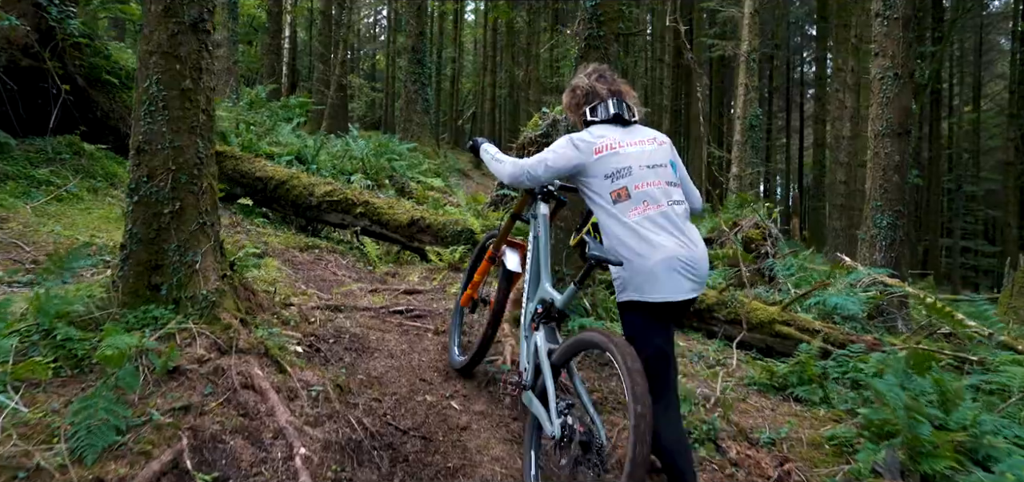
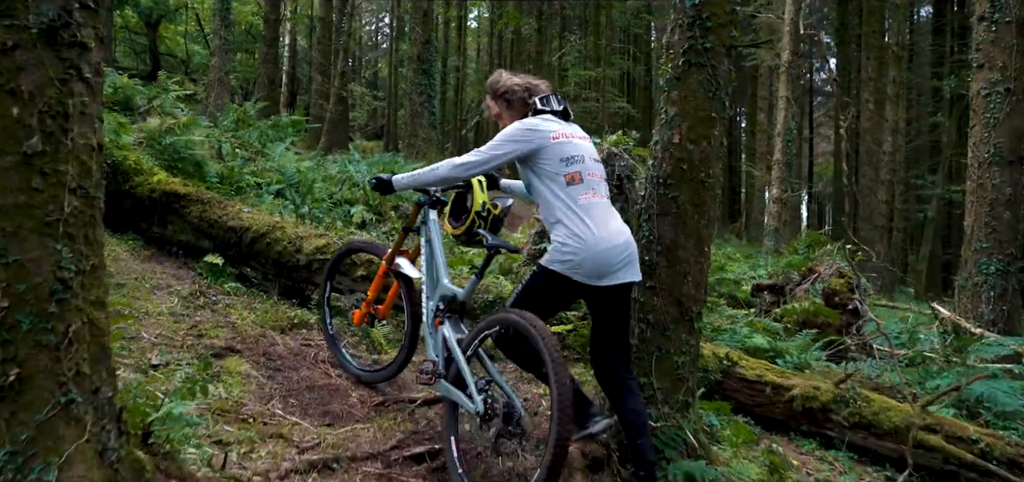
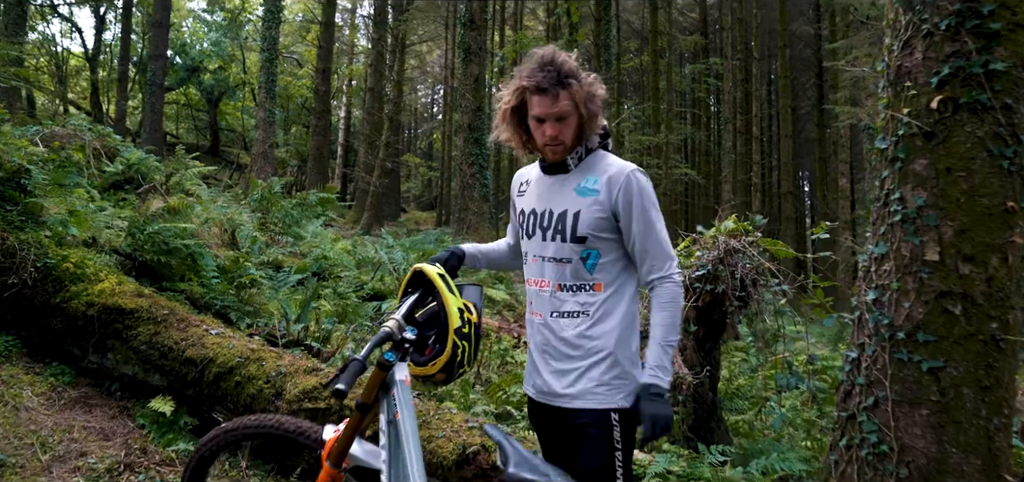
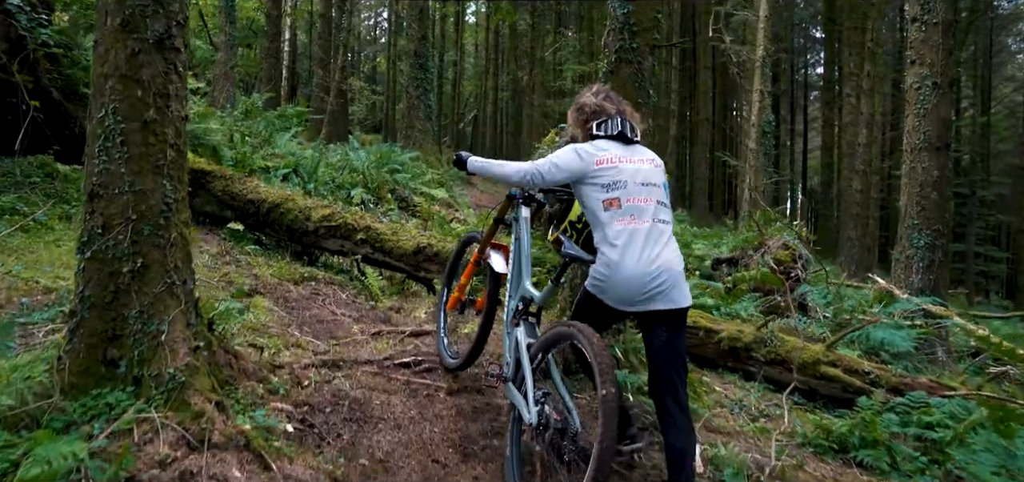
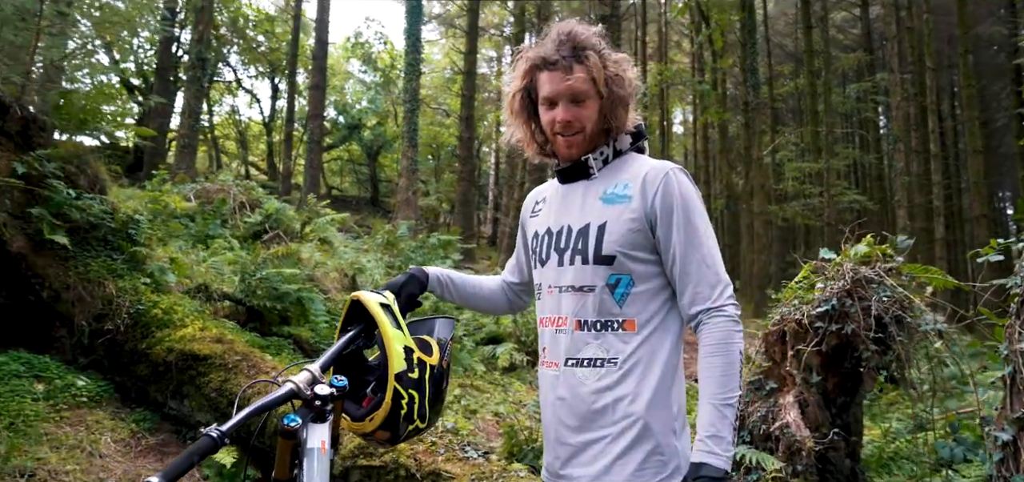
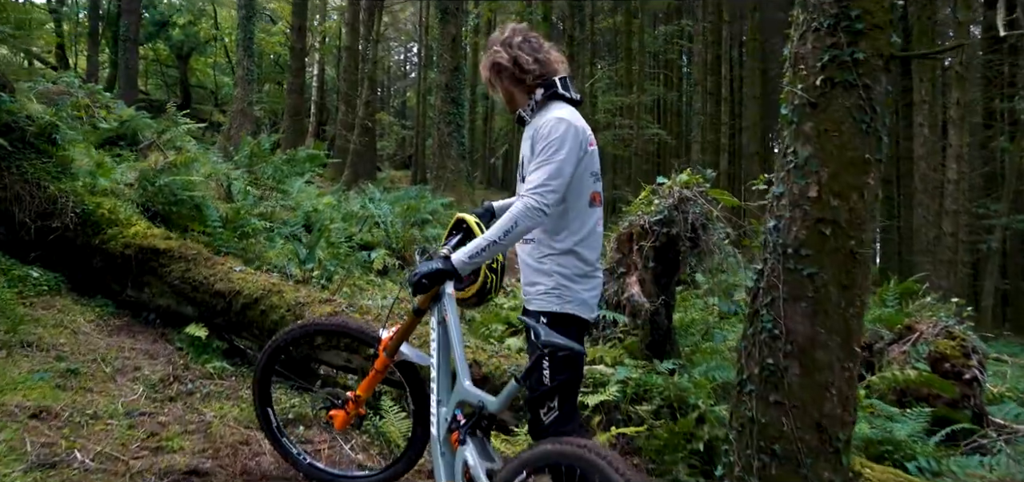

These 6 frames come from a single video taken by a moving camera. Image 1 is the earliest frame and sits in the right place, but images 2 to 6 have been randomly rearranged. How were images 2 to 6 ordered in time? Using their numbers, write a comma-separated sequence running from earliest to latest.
4, 2, 6, 3, 5
